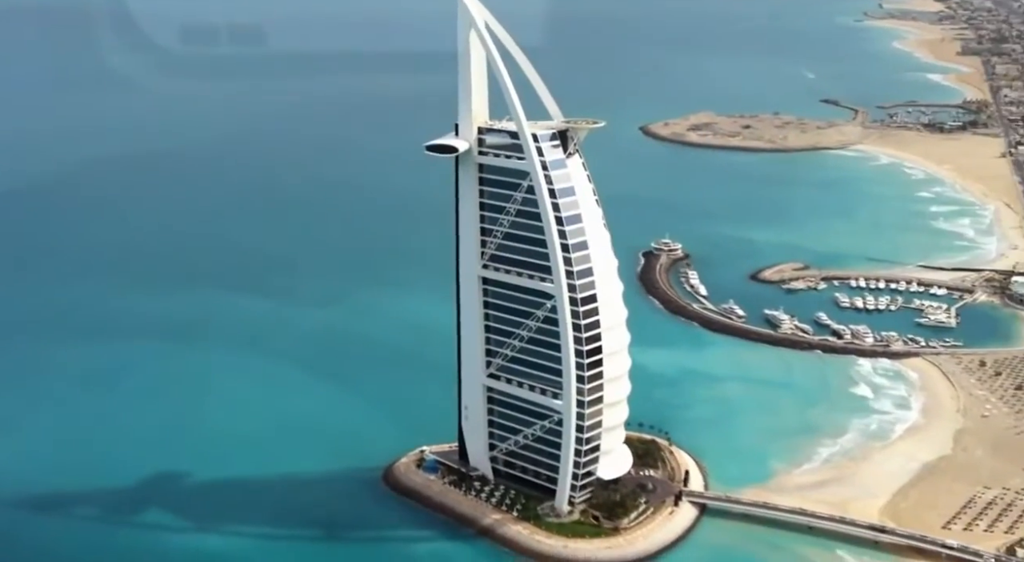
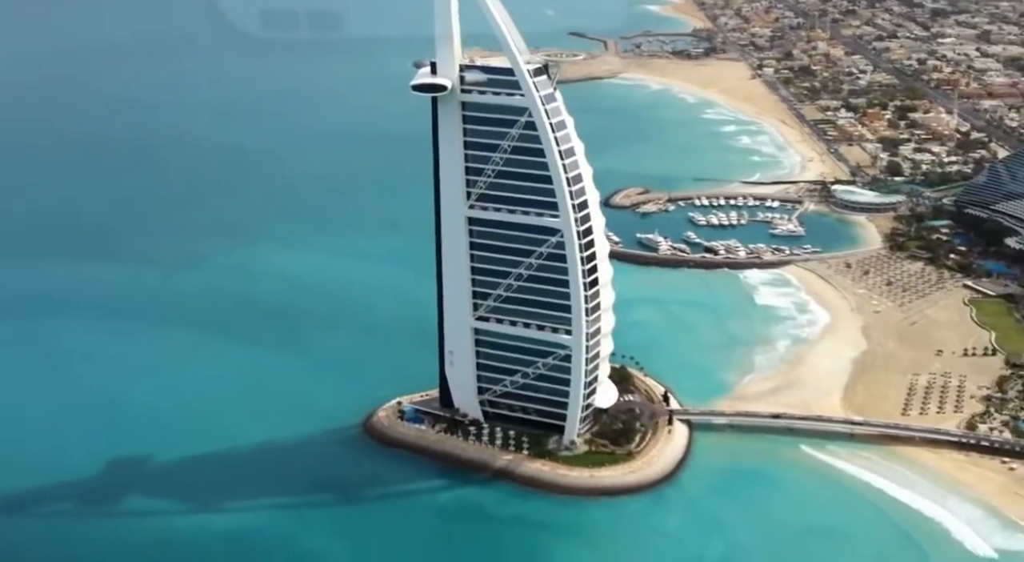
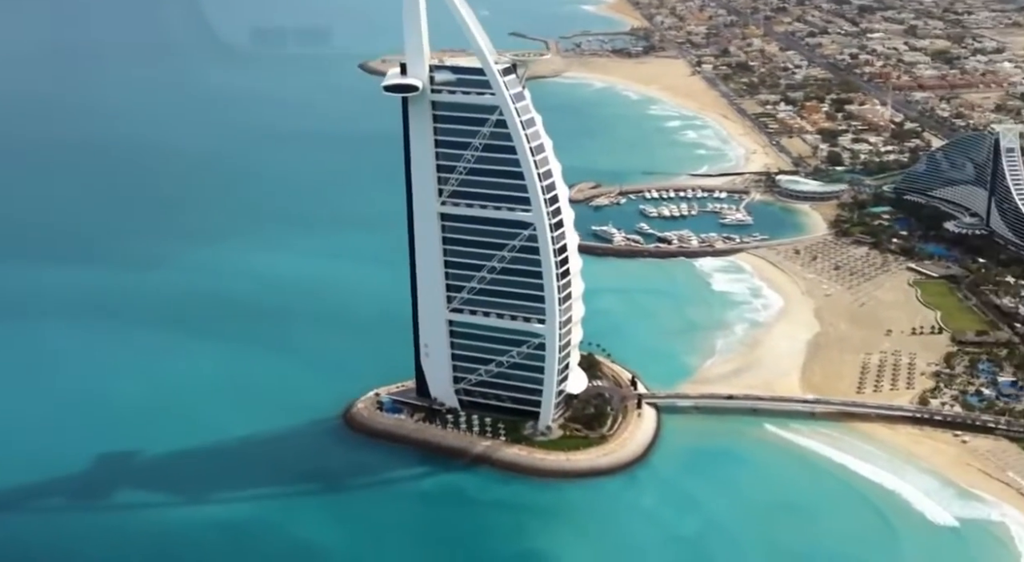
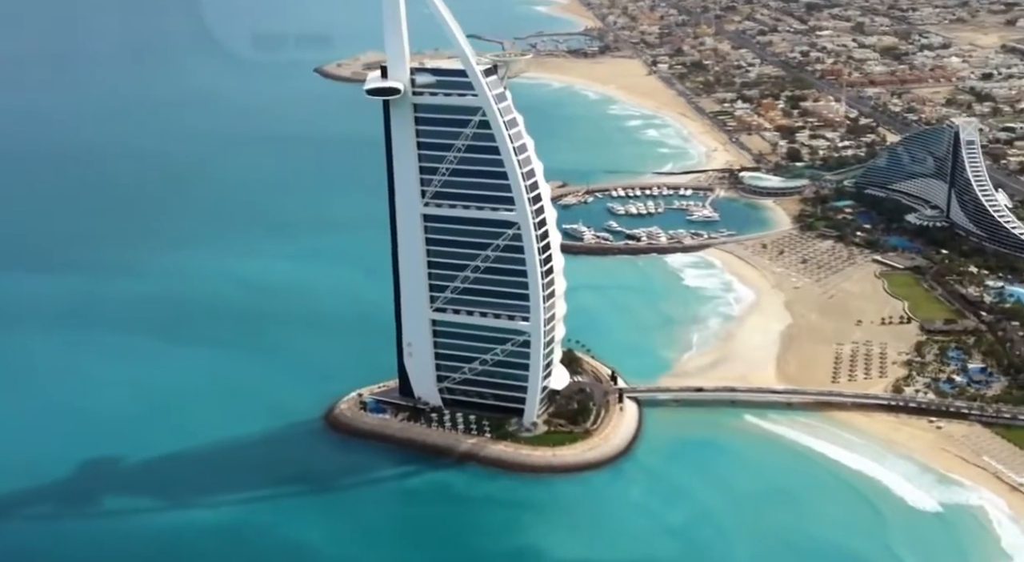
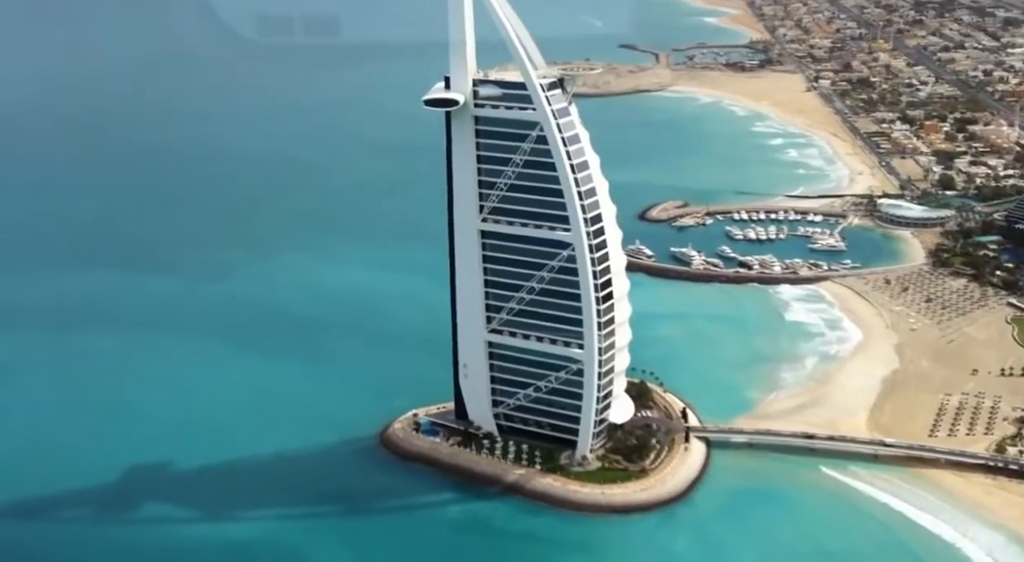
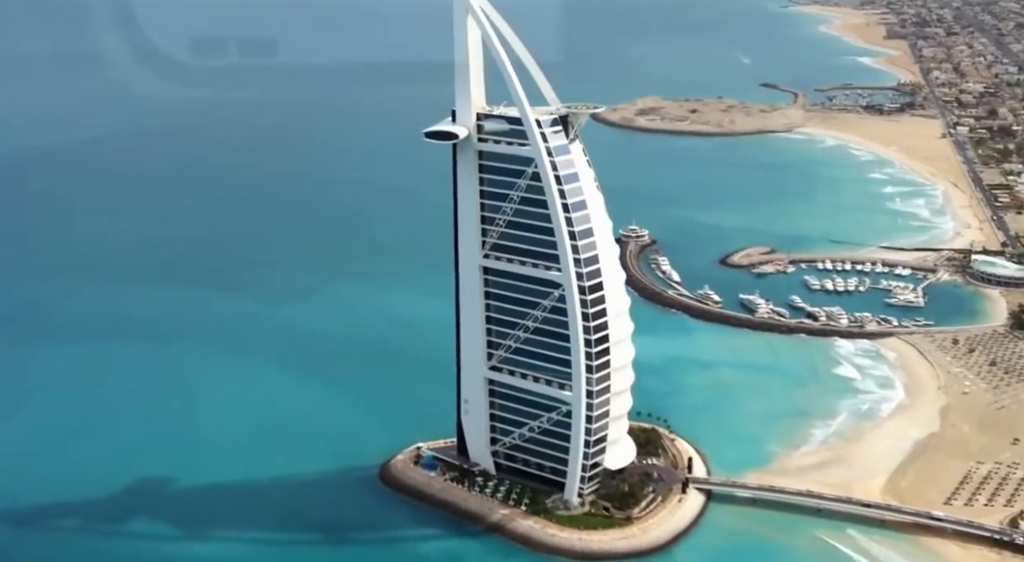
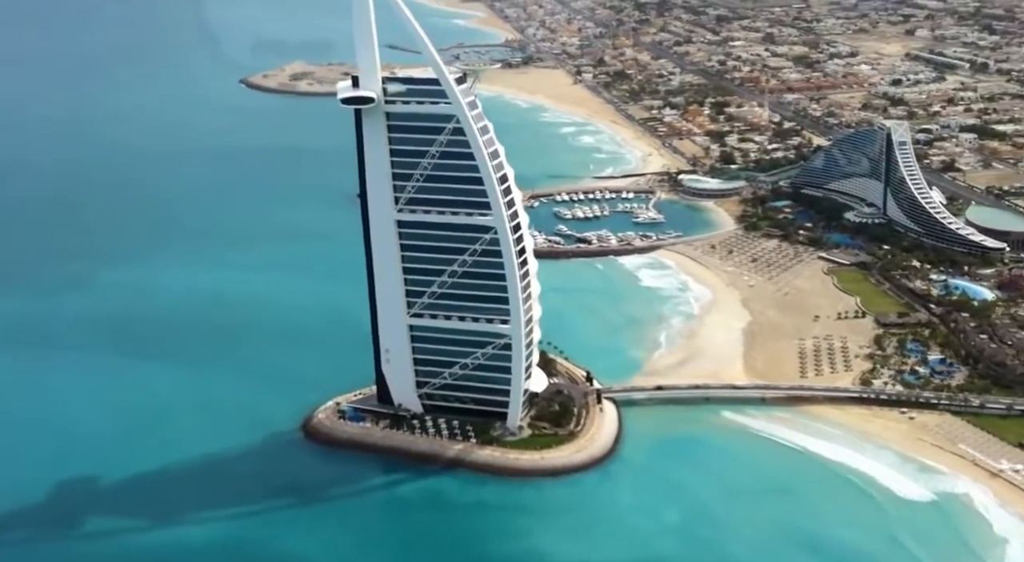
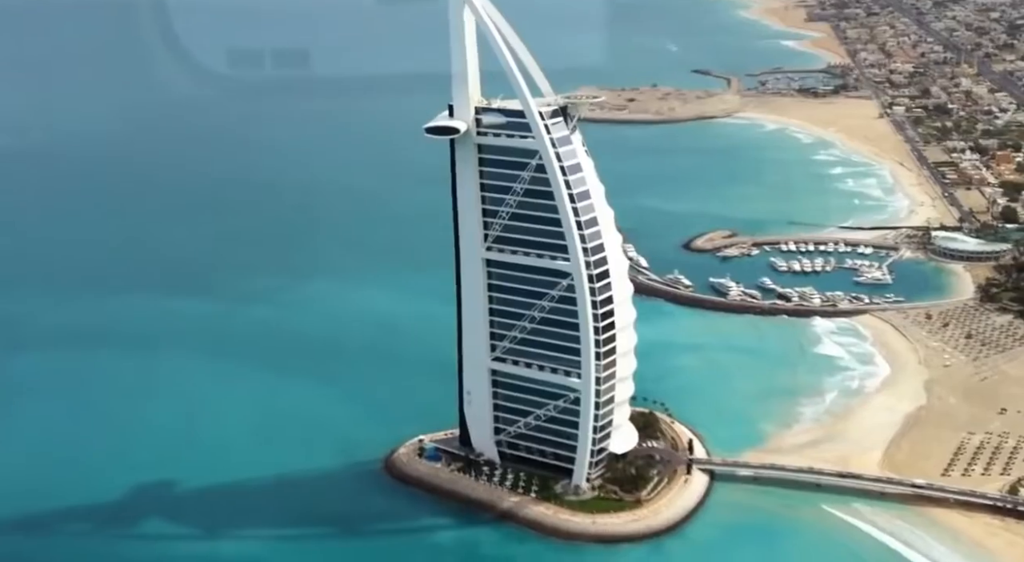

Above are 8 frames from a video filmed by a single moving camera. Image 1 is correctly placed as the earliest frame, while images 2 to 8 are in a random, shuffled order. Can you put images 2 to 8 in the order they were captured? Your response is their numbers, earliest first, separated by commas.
6, 8, 5, 2, 3, 4, 7
